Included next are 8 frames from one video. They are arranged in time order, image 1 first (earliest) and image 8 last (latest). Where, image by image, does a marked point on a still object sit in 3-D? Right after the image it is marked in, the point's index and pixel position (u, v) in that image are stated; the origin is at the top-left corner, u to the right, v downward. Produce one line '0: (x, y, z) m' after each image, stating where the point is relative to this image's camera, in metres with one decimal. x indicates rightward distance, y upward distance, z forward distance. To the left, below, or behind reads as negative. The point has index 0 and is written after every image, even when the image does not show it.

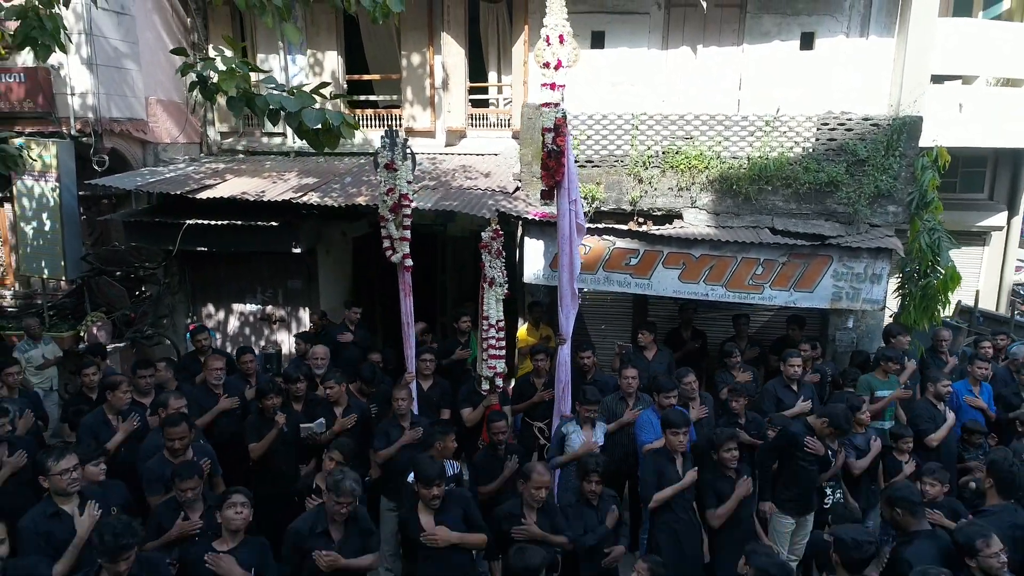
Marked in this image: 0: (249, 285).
0: (-3.7, 0.0, +9.9) m
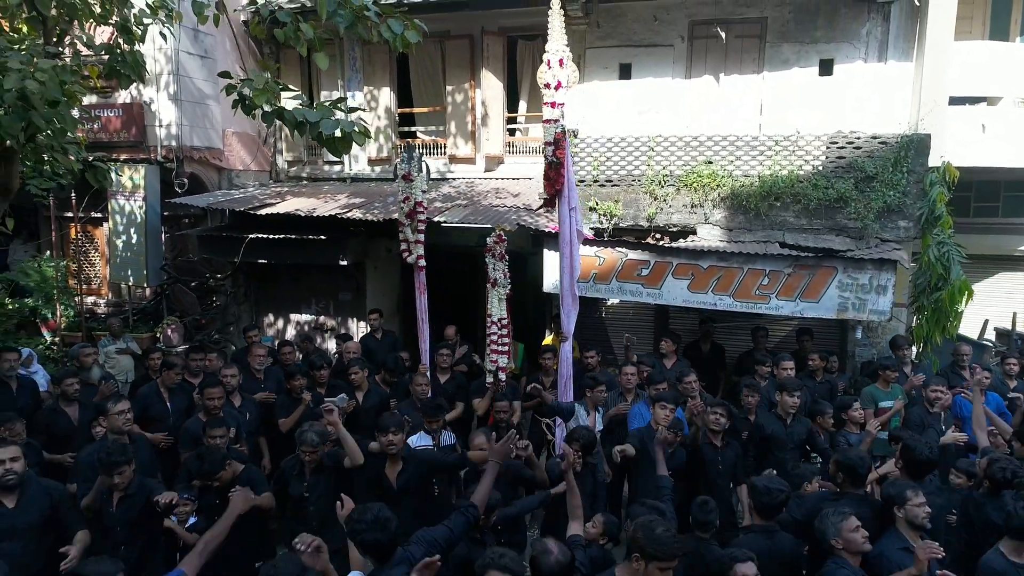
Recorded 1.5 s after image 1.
0: (-3.2, -0.1, +11.0) m
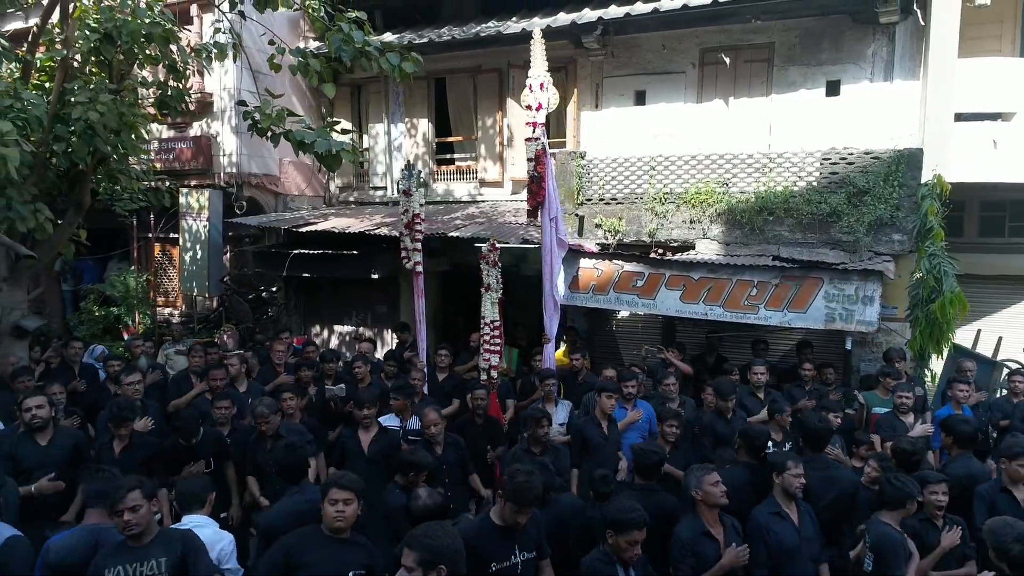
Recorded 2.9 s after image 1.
0: (-2.8, -0.3, +12.0) m
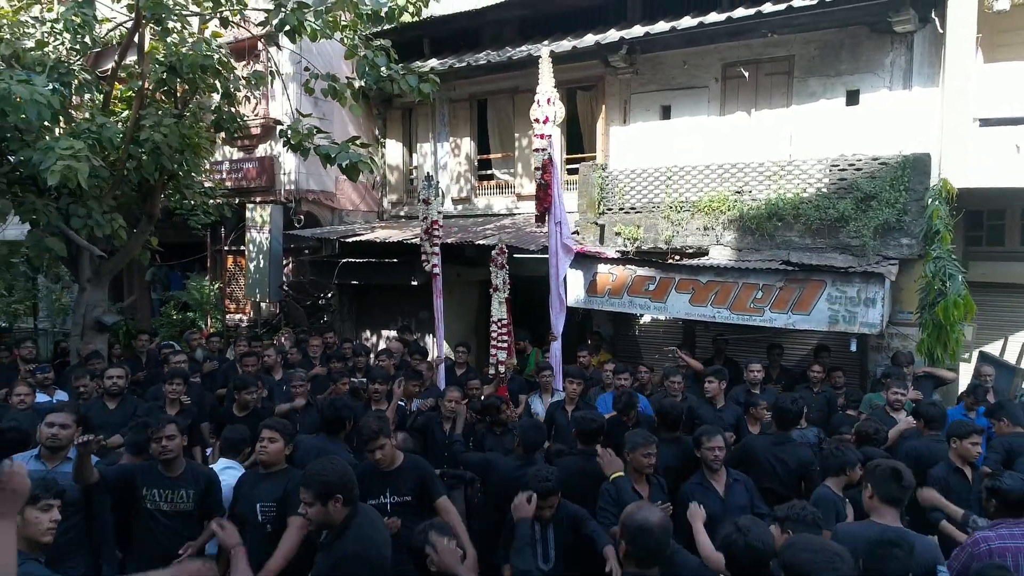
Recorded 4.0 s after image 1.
0: (-2.2, -0.5, +12.8) m
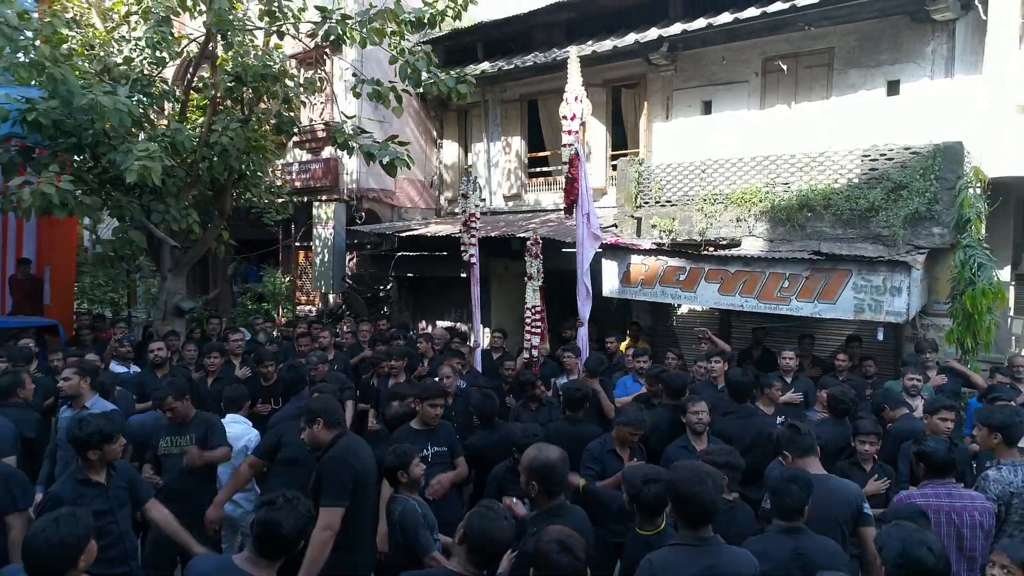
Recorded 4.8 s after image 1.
0: (-1.3, -0.3, +13.5) m
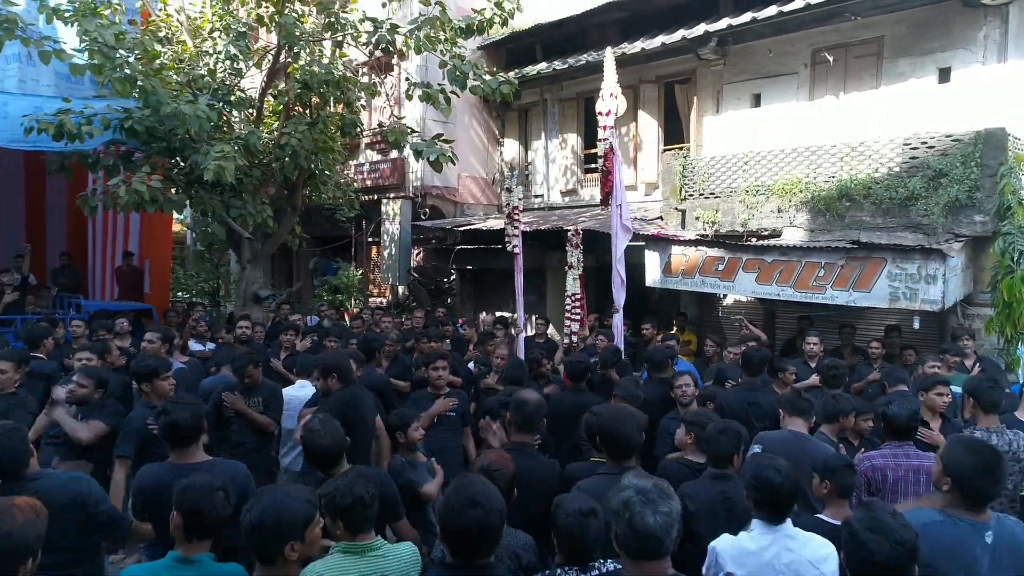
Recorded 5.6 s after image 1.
0: (-0.2, -0.2, +14.1) m
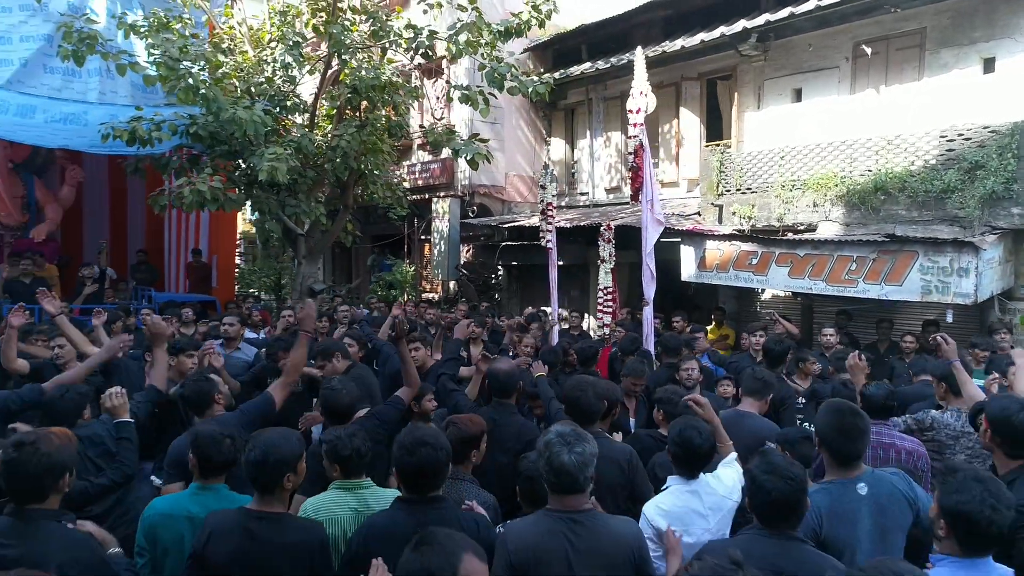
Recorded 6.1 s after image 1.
0: (+0.7, -0.1, +14.5) m
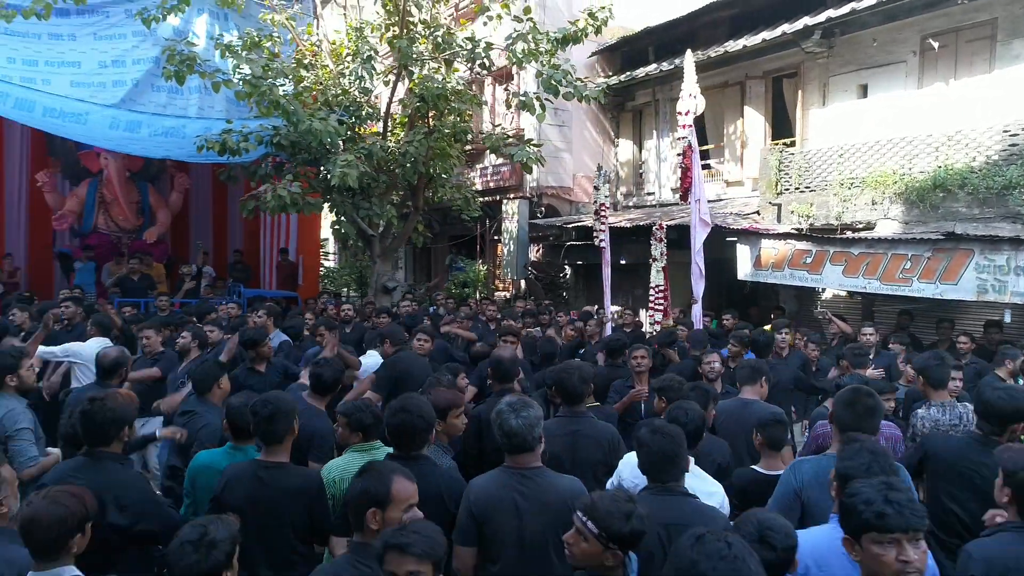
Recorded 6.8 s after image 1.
0: (+2.1, -0.1, +14.8) m
